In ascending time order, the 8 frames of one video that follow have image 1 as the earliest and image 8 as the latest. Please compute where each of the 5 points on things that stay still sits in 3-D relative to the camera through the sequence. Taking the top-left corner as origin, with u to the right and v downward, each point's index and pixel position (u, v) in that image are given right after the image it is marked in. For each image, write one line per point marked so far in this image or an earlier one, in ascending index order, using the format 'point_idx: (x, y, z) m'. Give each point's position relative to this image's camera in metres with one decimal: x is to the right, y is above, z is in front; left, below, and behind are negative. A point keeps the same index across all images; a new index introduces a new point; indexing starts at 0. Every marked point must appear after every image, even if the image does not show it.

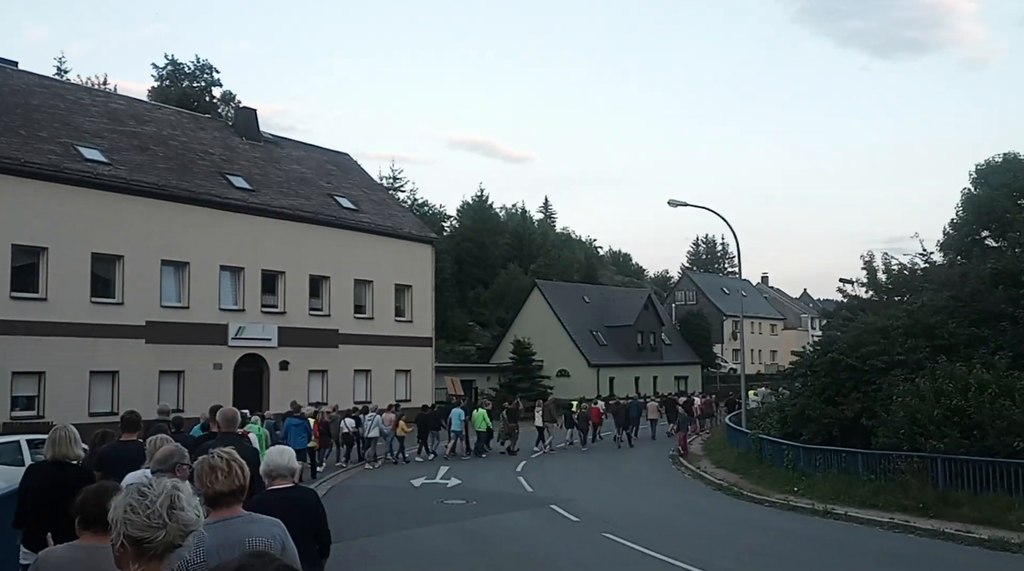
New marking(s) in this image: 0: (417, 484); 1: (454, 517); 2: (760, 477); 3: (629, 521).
0: (-2.2, -4.6, +19.5) m
1: (-1.1, -4.2, +15.2) m
2: (+6.0, -4.6, +20.0) m
3: (+2.1, -4.3, +15.4) m
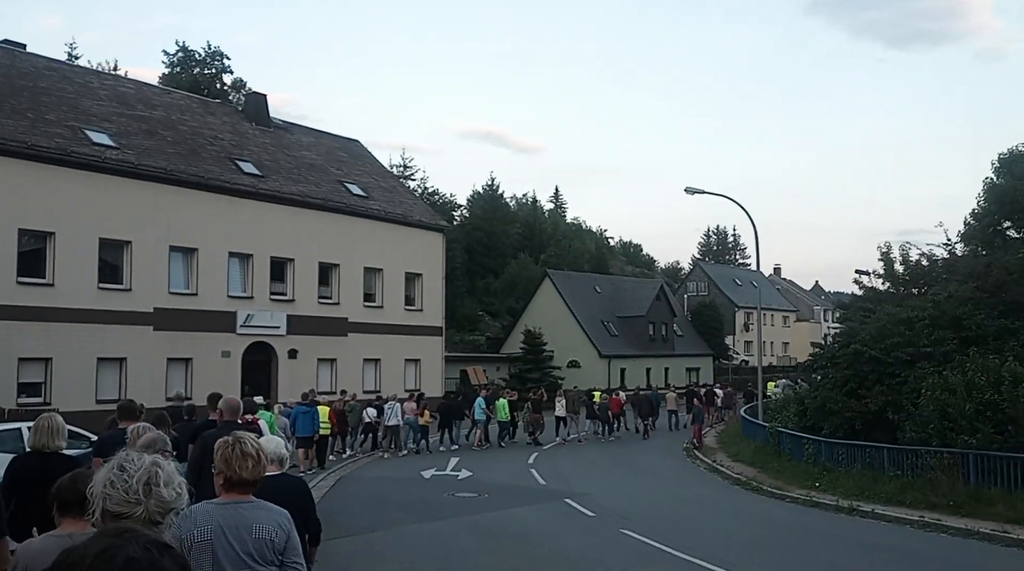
0: (-1.9, -4.4, +19.1) m
1: (-0.8, -4.0, +14.7) m
2: (+6.3, -4.4, +19.5) m
3: (+2.4, -4.1, +15.0) m
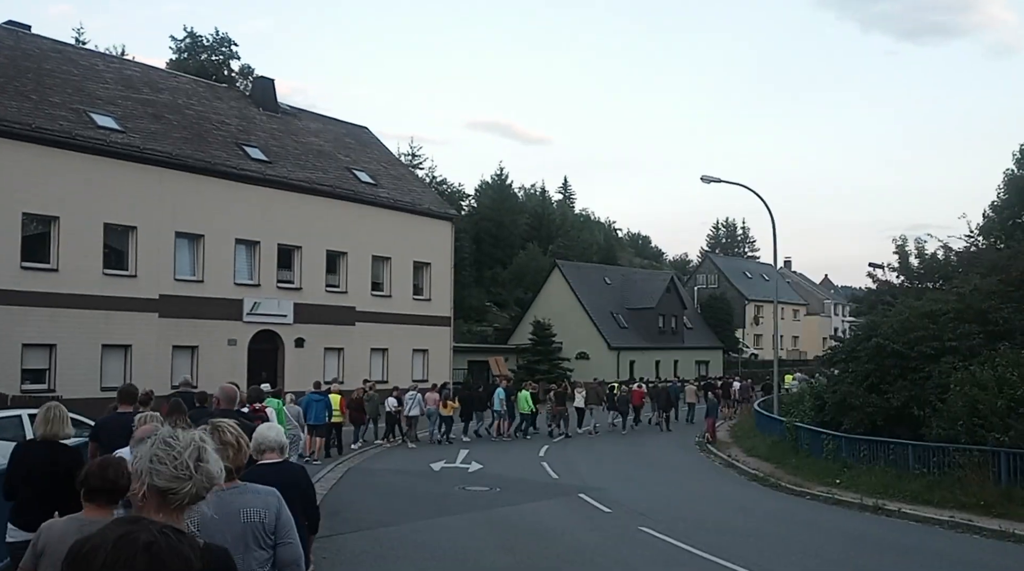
0: (-1.7, -4.1, +18.7) m
1: (-0.6, -3.8, +14.3) m
2: (+6.5, -4.1, +19.0) m
3: (+2.6, -3.9, +14.5) m
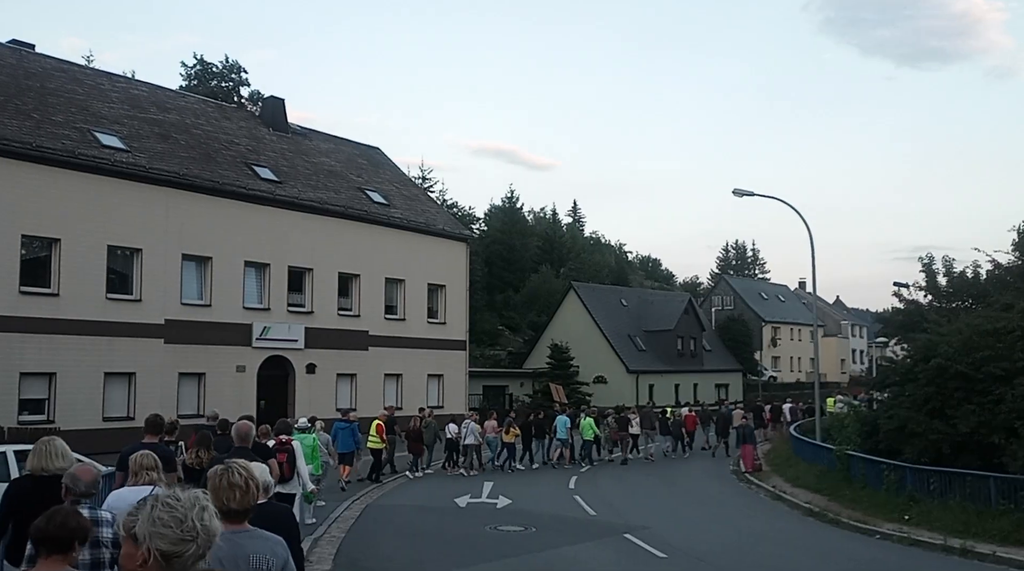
0: (-1.0, -4.5, +17.2) m
1: (0.0, -4.0, +12.9) m
2: (+7.2, -4.5, +17.5) m
3: (+3.2, -4.2, +13.0) m
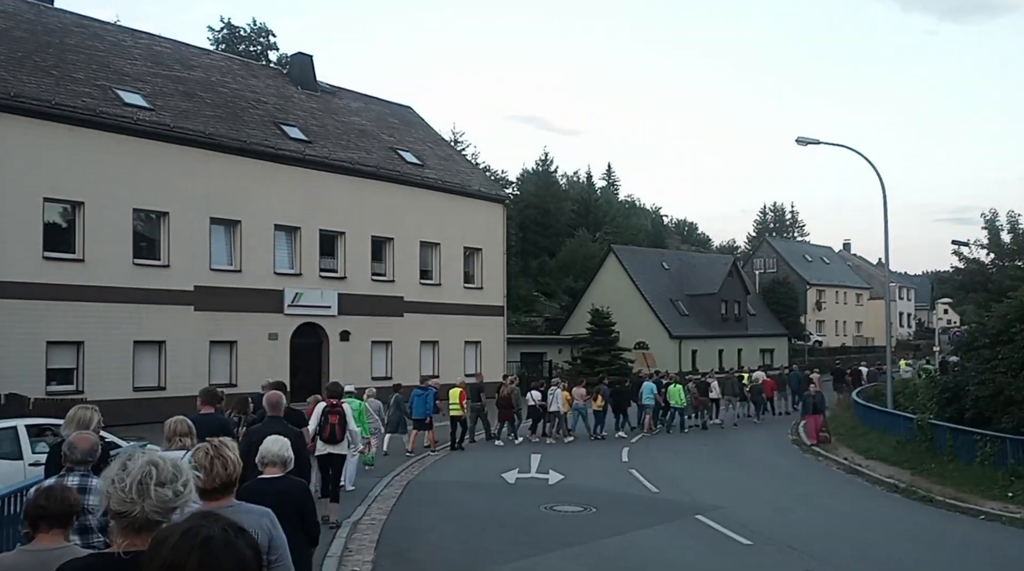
0: (0.0, -3.7, +15.9) m
1: (+0.8, -3.4, +11.5) m
2: (+8.2, -3.6, +15.9) m
3: (+4.1, -3.5, +11.6) m
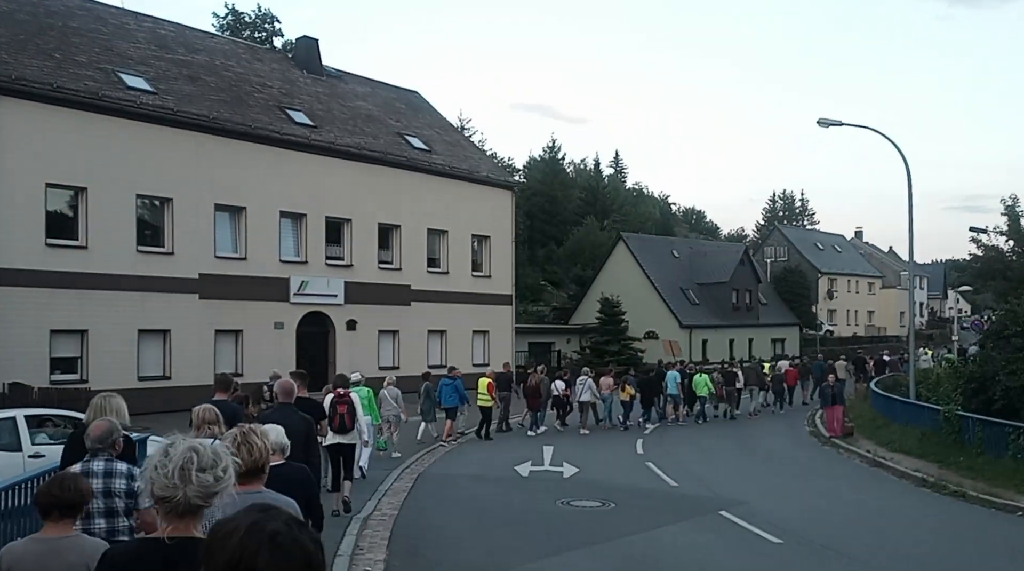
0: (+0.2, -3.4, +15.4) m
1: (+1.1, -3.2, +11.0) m
2: (+8.4, -3.4, +15.3) m
3: (+4.3, -3.3, +11.0) m
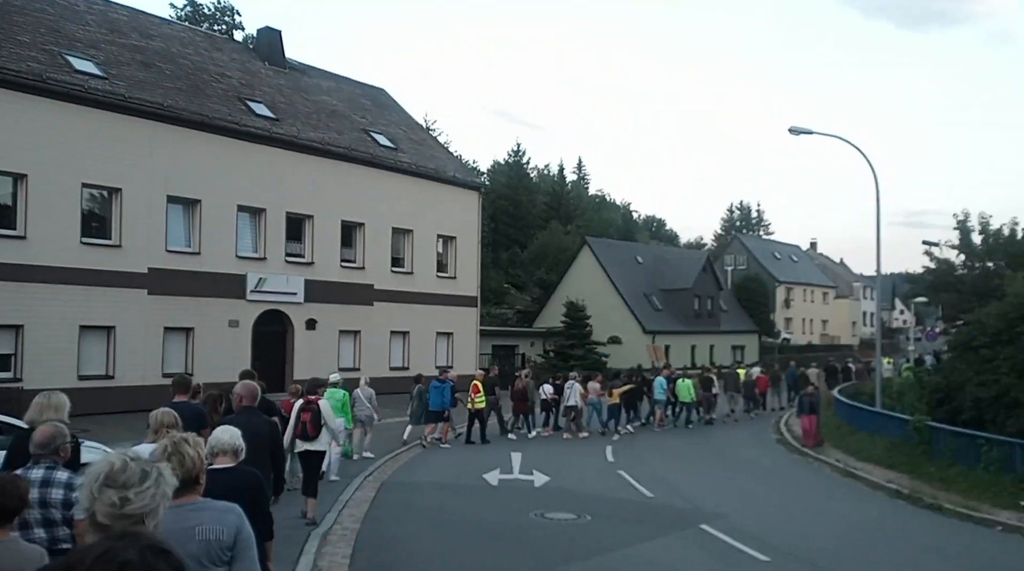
0: (-0.4, -3.4, +14.7) m
1: (+0.7, -3.2, +10.3) m
2: (+7.8, -3.5, +15.0) m
3: (+3.9, -3.4, +10.5) m
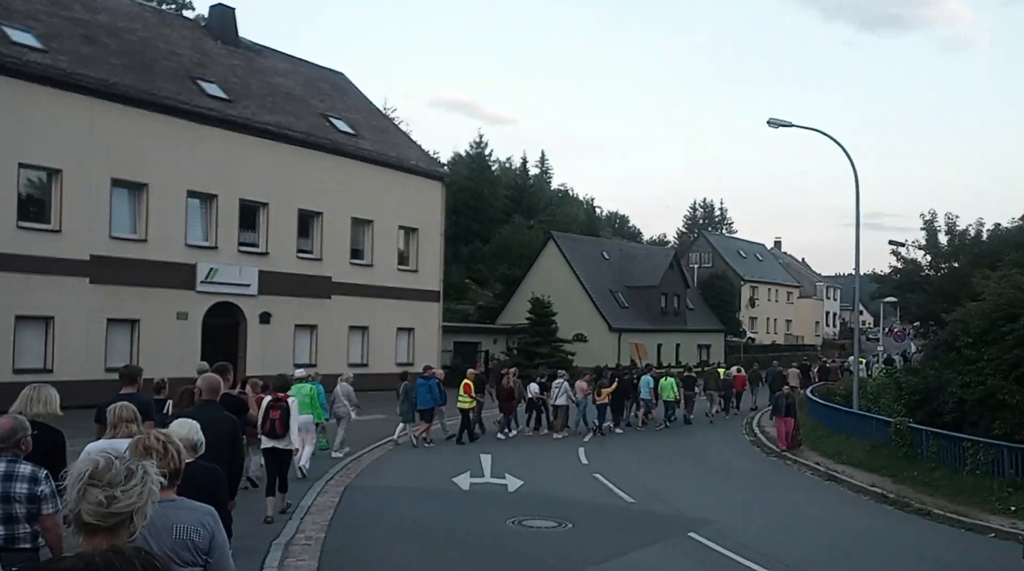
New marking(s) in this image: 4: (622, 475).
0: (-0.9, -3.3, +13.6) m
1: (+0.4, -3.1, +9.3) m
2: (+7.3, -3.4, +14.3) m
3: (+3.6, -3.3, +9.6) m
4: (+2.0, -3.5, +15.1) m
